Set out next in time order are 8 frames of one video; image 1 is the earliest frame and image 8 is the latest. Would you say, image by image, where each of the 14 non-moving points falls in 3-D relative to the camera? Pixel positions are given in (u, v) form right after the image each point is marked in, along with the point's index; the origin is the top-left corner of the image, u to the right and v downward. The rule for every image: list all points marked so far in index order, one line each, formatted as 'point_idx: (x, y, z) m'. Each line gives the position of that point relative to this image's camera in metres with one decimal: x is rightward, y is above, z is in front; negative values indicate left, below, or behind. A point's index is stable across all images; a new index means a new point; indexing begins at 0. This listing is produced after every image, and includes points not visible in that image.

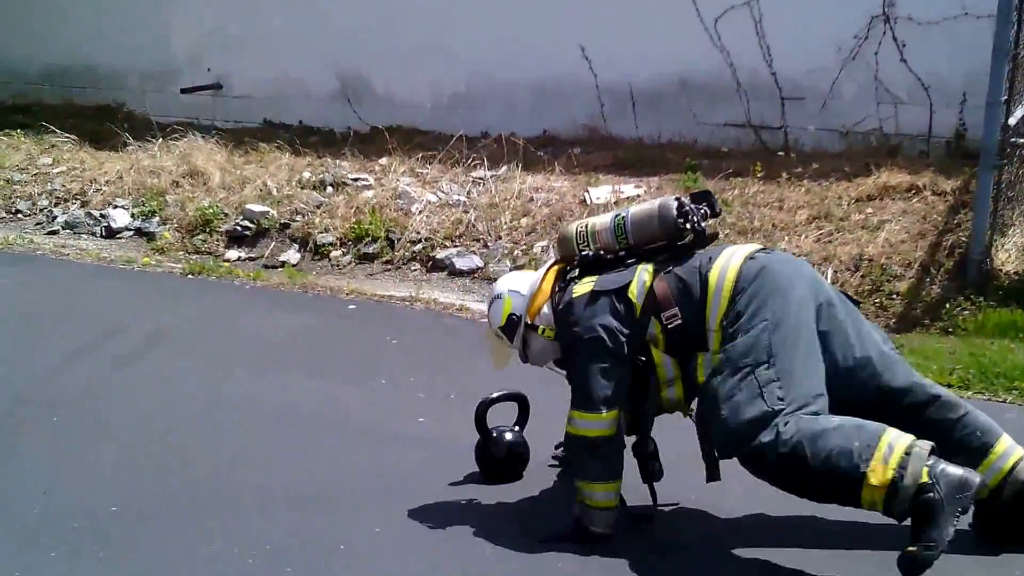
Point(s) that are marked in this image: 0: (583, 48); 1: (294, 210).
0: (+0.6, +2.1, +7.2) m
1: (-1.8, +0.6, +6.5) m
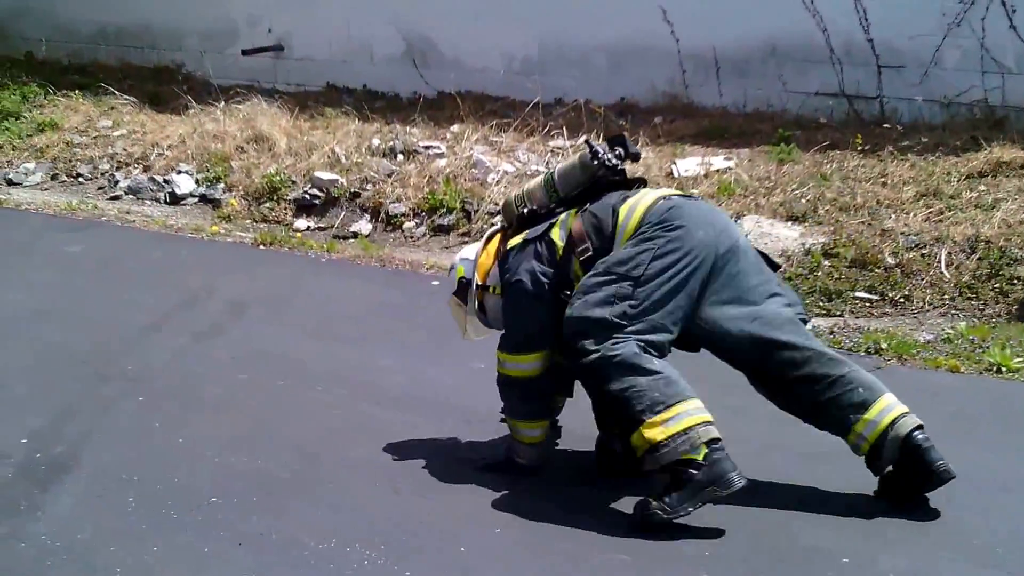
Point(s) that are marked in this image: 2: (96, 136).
0: (+1.3, +2.3, +6.7) m
1: (-1.1, +0.8, +6.2) m
2: (-3.4, +1.2, +6.6) m
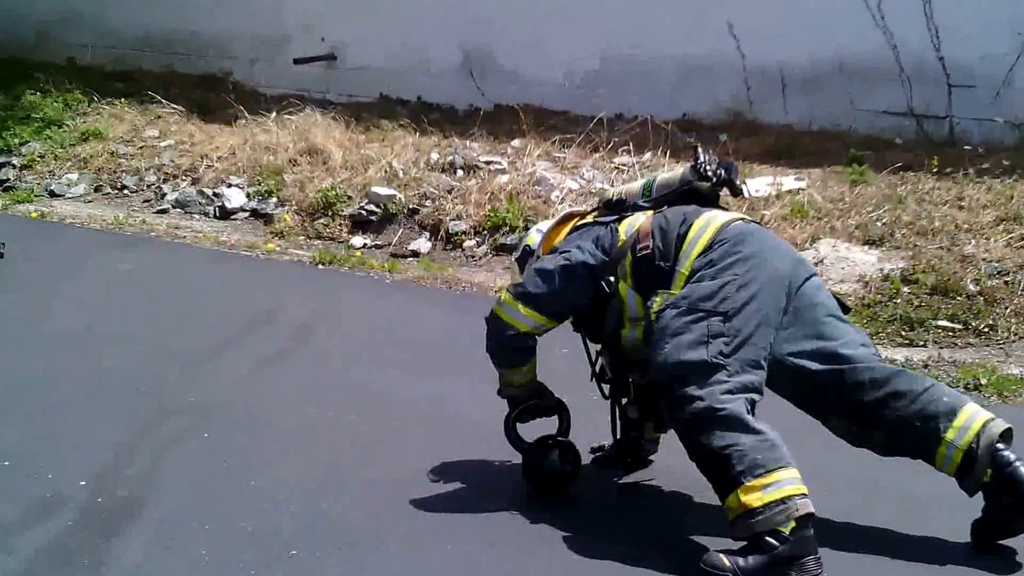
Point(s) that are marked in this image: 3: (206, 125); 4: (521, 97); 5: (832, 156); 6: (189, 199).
0: (+1.8, +2.1, +6.5) m
1: (-0.7, +0.7, +6.0) m
2: (-2.9, +1.1, +6.4) m
3: (-2.5, +1.3, +6.7) m
4: (+0.1, +1.6, +6.9) m
5: (+2.5, +1.0, +6.3) m
6: (-2.4, +0.7, +5.9) m
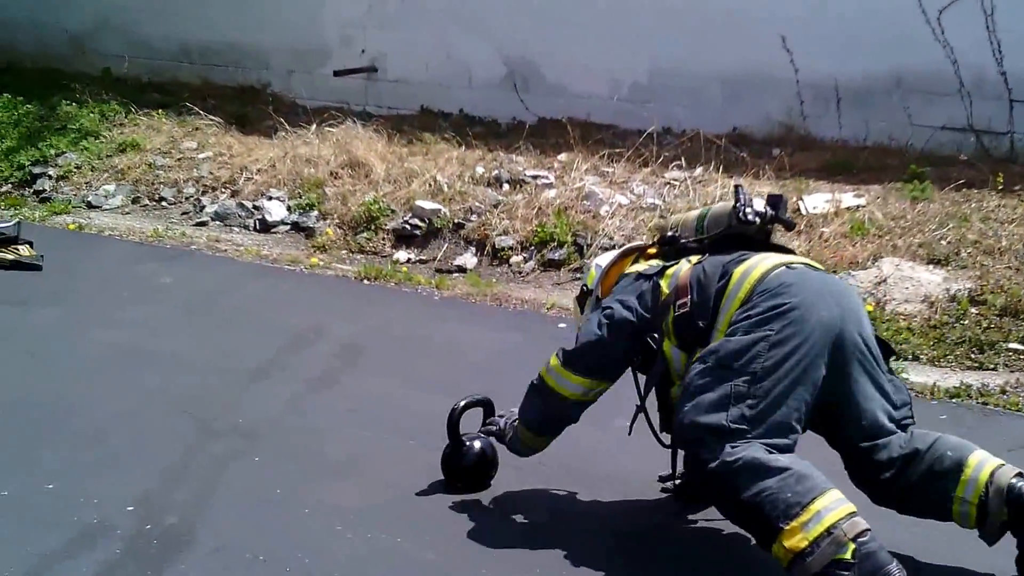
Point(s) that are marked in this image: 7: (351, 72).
0: (+2.1, +2.0, +6.3) m
1: (-0.3, +0.6, +5.8) m
2: (-2.6, +1.0, +6.2) m
3: (-2.2, +1.2, +6.5) m
4: (+0.5, +1.5, +6.8) m
5: (+2.8, +0.9, +6.1) m
6: (-2.0, +0.5, +5.8) m
7: (-1.4, +1.9, +7.1) m
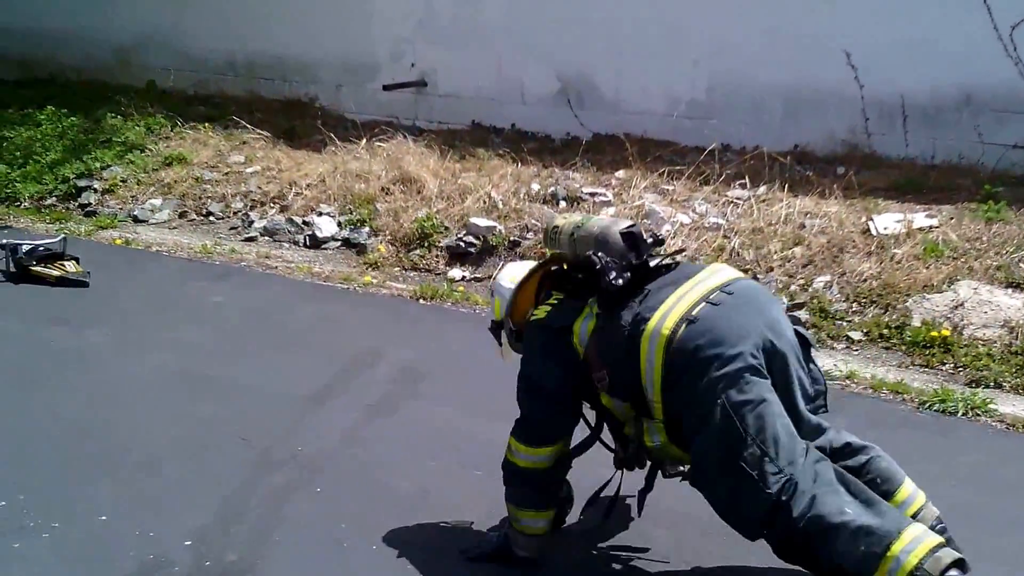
0: (+2.5, +1.8, +6.2) m
1: (+0.1, +0.4, +5.6) m
2: (-2.1, +0.9, +6.1) m
3: (-1.7, +1.1, +6.4) m
4: (+0.9, +1.3, +6.6) m
5: (+3.2, +0.7, +5.9) m
6: (-1.6, +0.4, +5.6) m
7: (-1.0, +1.7, +7.0) m
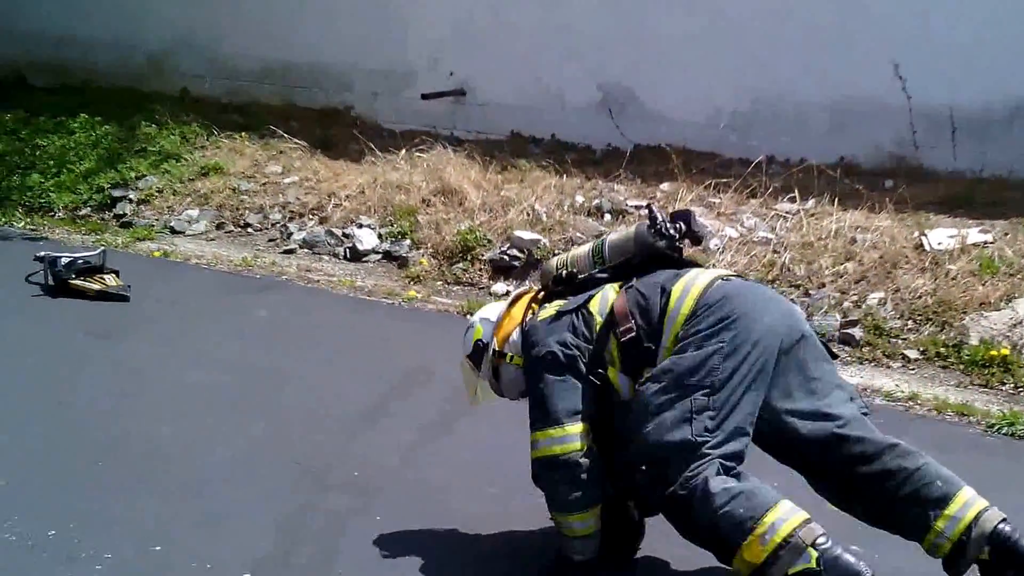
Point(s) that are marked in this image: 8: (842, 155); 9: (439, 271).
0: (+2.9, +1.7, +6.0) m
1: (+0.4, +0.3, +5.5) m
2: (-1.8, +0.8, +6.0) m
3: (-1.4, +1.0, +6.3) m
4: (+1.2, +1.2, +6.5) m
5: (+3.5, +0.6, +5.7) m
6: (-1.3, +0.3, +5.5) m
7: (-0.7, +1.6, +6.9) m
8: (+2.5, +1.0, +6.2) m
9: (-0.5, +0.1, +5.3) m
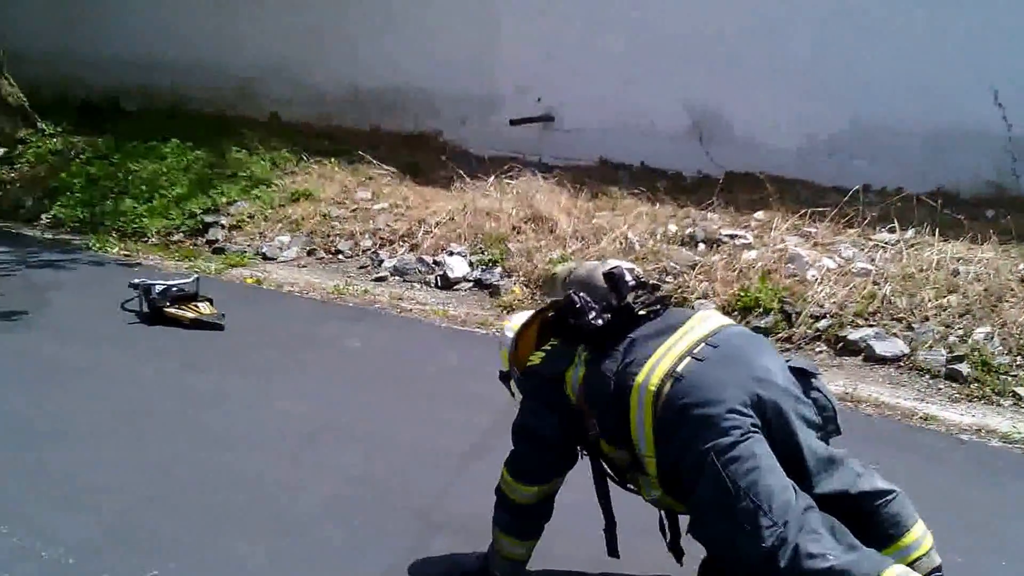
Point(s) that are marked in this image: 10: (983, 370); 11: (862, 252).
0: (+3.5, +1.4, +5.9) m
1: (+1.0, +0.1, +5.4) m
2: (-1.2, +0.6, +5.9) m
3: (-0.8, +0.8, +6.2) m
4: (+1.9, +1.0, +6.4) m
5: (+4.2, +0.3, +5.6) m
6: (-0.7, +0.1, +5.5) m
7: (0.0, +1.4, +6.8) m
8: (+3.2, +0.8, +6.1) m
9: (+0.1, -0.1, +5.3) m
10: (+2.8, -0.5, +4.8) m
11: (+2.4, +0.3, +5.5) m
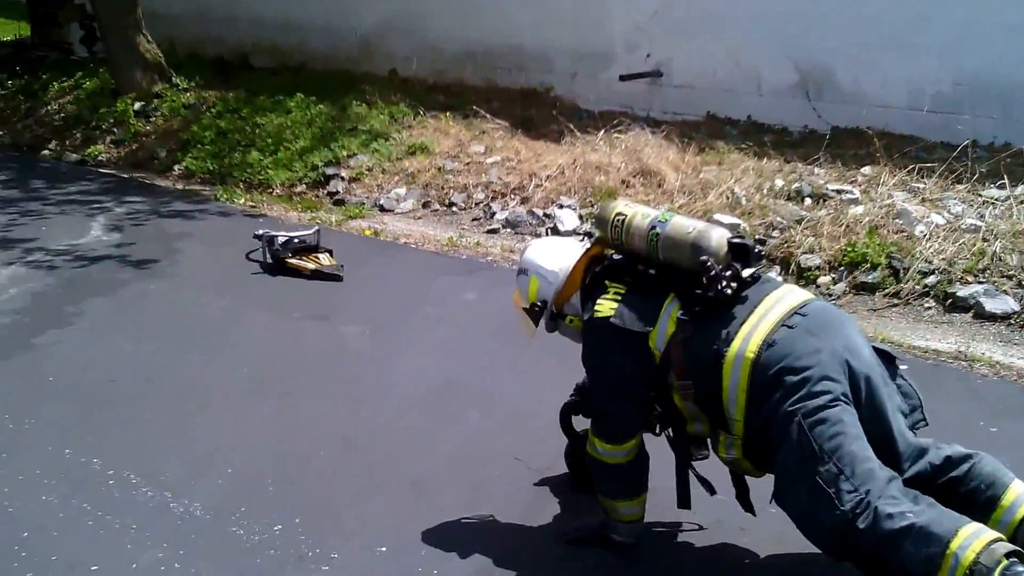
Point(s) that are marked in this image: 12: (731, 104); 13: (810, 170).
0: (+4.3, +1.7, +5.8) m
1: (+1.8, +0.4, +5.5) m
2: (-0.4, +1.0, +6.1) m
3: (0.0, +1.2, +6.4) m
4: (+2.7, +1.3, +6.4) m
5: (+4.9, +0.6, +5.5) m
6: (+0.1, +0.5, +5.6) m
7: (+0.9, +1.8, +6.9) m
8: (+3.9, +1.1, +6.0) m
9: (+0.9, +0.2, +5.4) m
10: (+3.5, -0.2, +4.9) m
11: (+3.1, +0.5, +5.5) m
12: (+1.6, +1.5, +6.7) m
13: (+2.1, +0.9, +5.9) m
